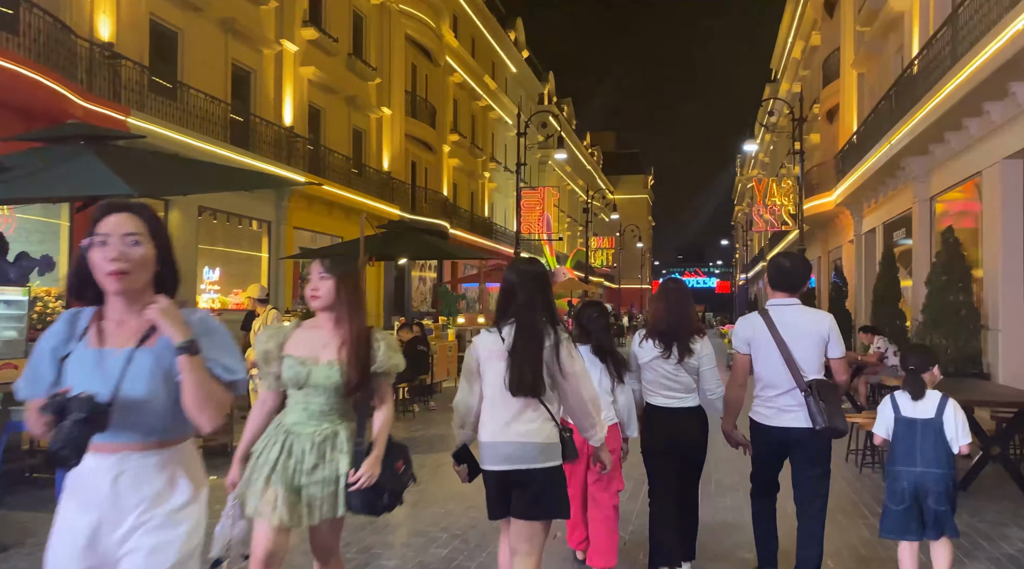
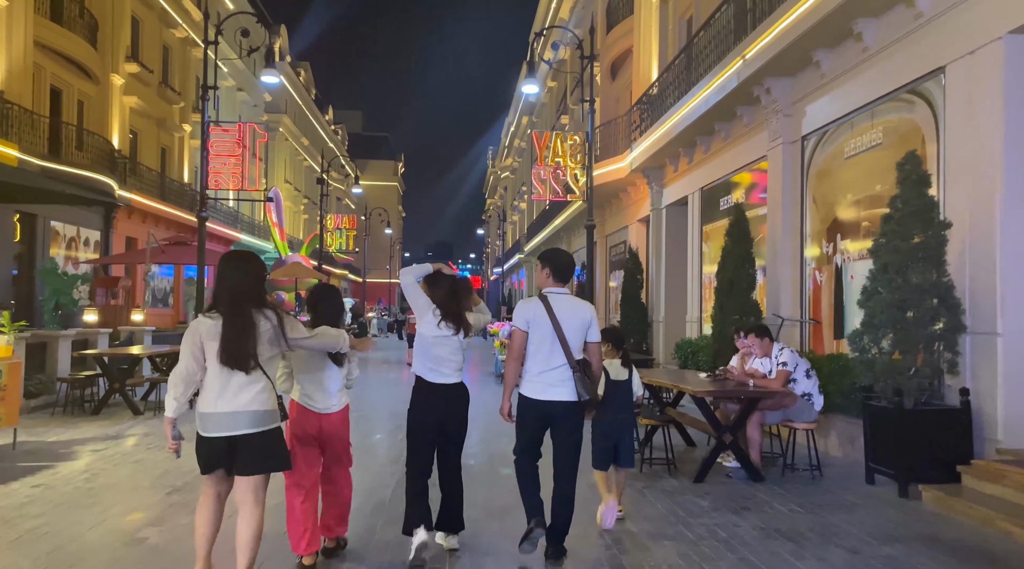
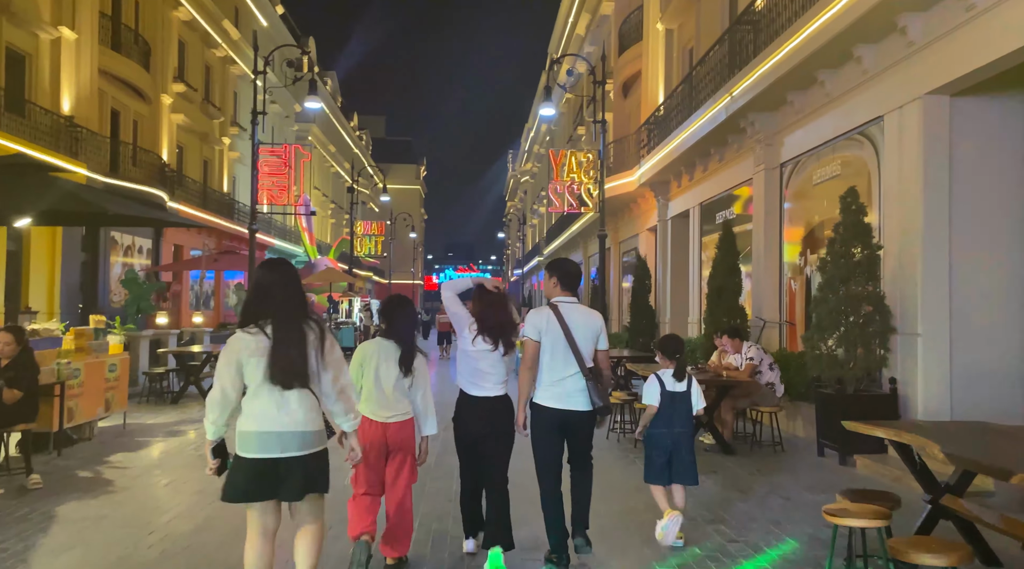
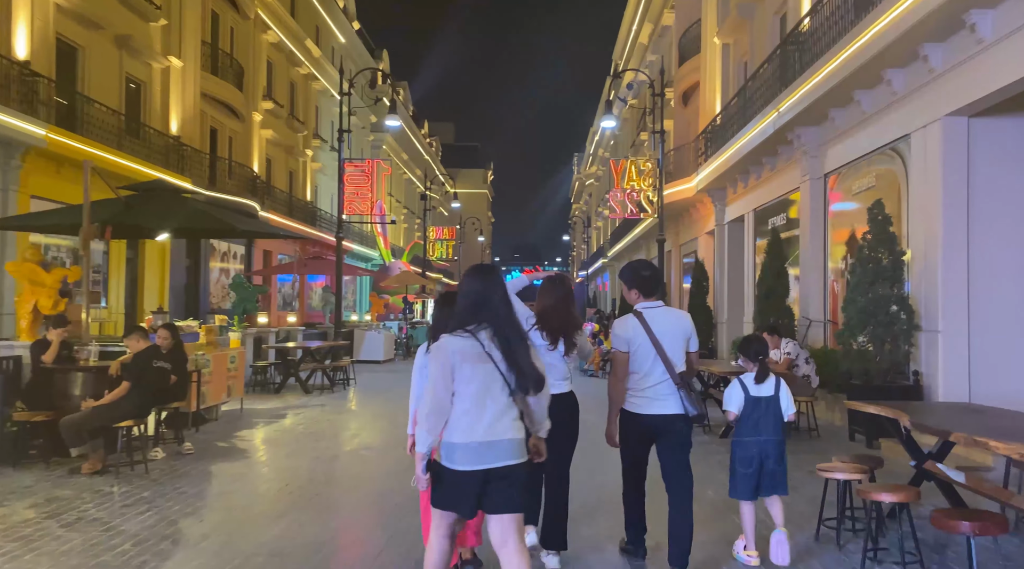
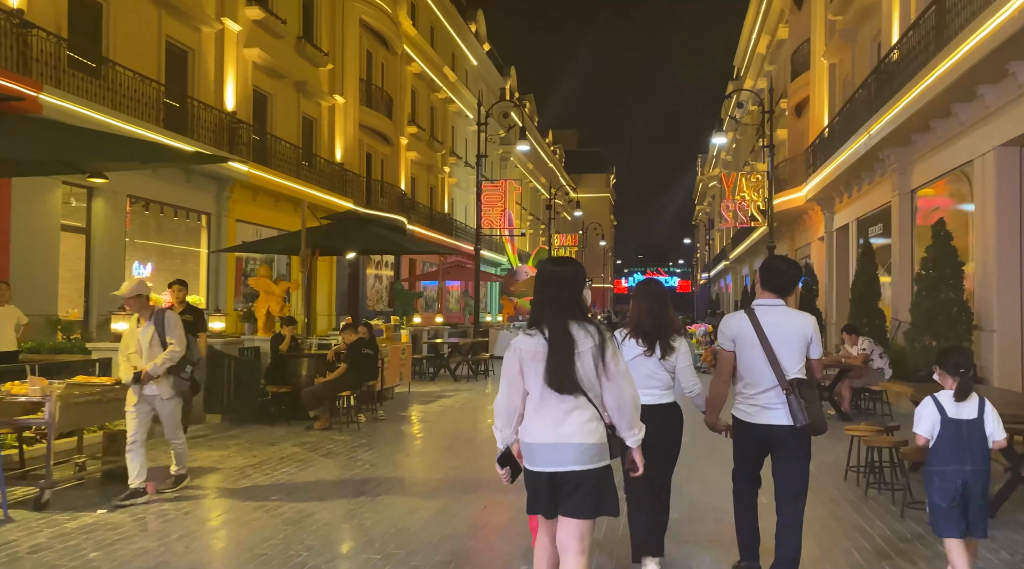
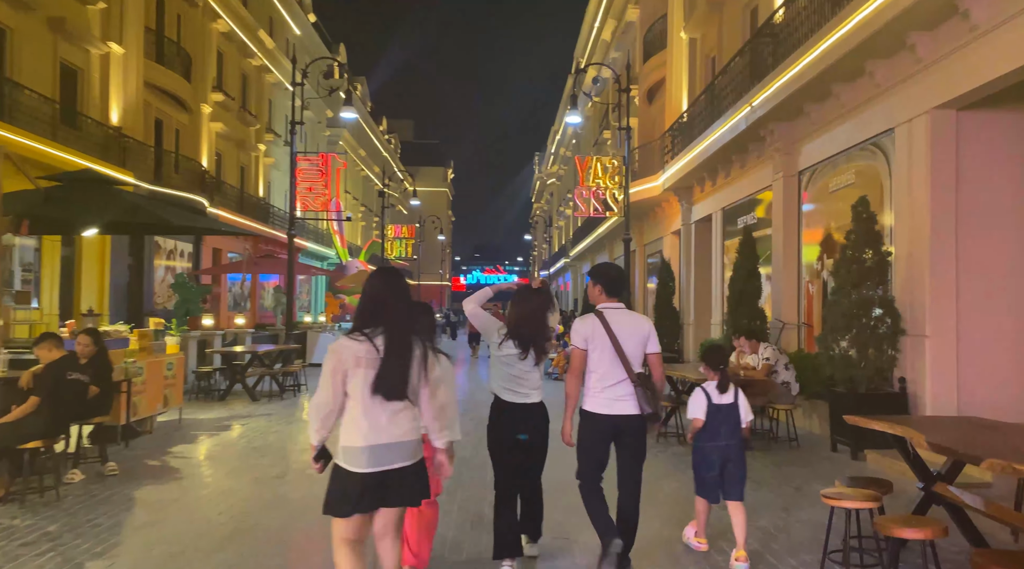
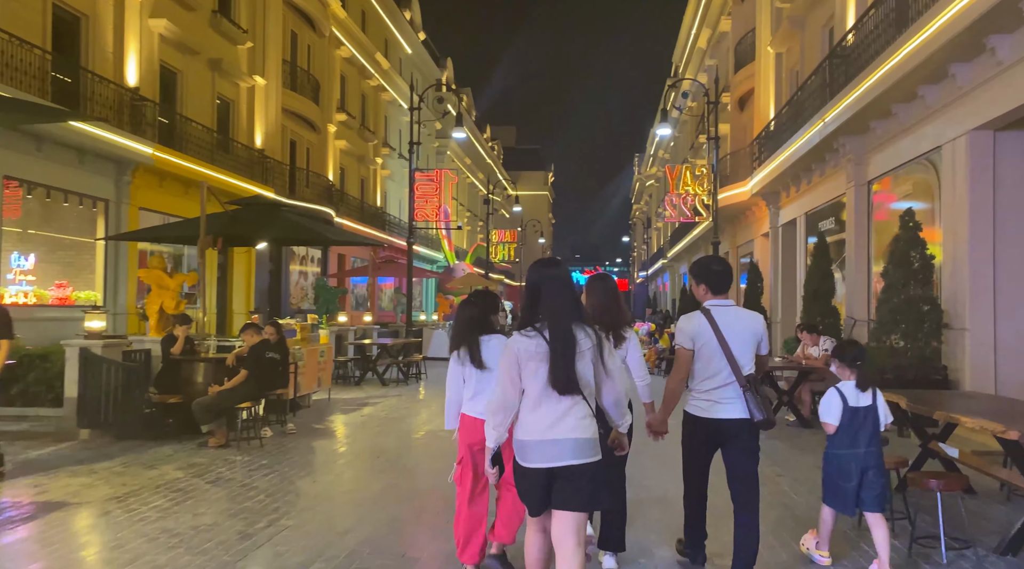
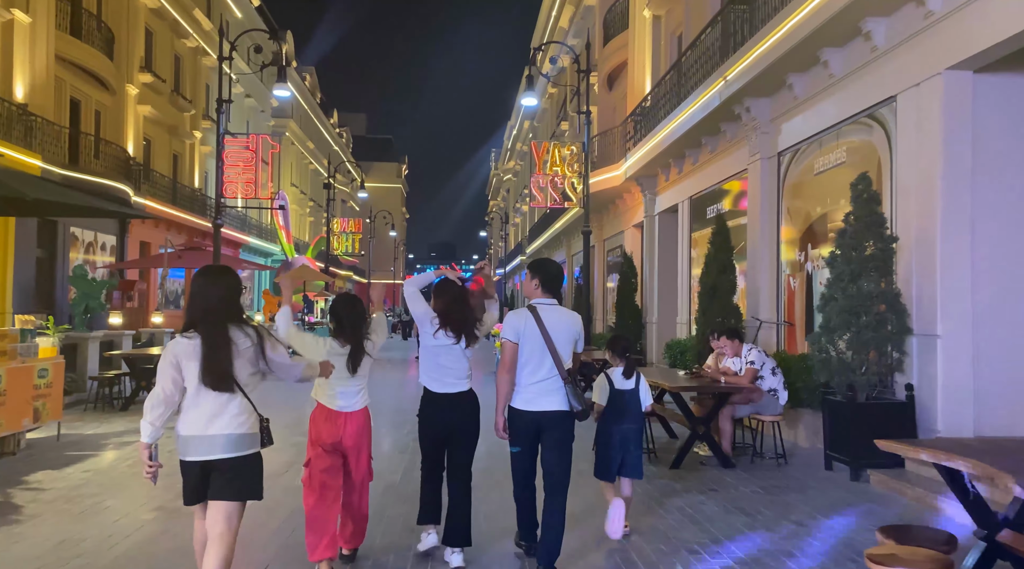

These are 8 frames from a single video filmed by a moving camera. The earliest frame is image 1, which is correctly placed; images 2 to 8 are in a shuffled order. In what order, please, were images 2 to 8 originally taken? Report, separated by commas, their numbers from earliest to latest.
5, 7, 4, 6, 3, 8, 2
